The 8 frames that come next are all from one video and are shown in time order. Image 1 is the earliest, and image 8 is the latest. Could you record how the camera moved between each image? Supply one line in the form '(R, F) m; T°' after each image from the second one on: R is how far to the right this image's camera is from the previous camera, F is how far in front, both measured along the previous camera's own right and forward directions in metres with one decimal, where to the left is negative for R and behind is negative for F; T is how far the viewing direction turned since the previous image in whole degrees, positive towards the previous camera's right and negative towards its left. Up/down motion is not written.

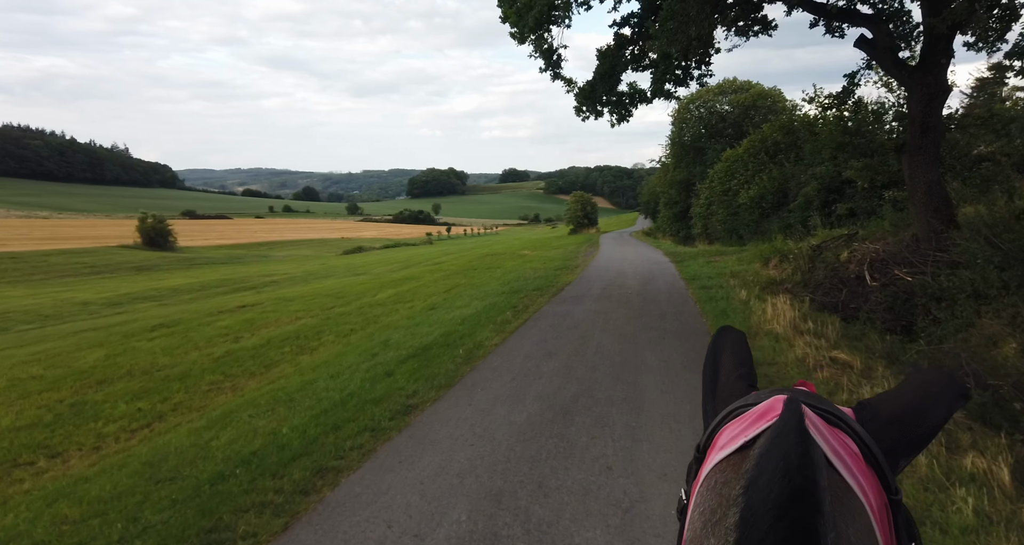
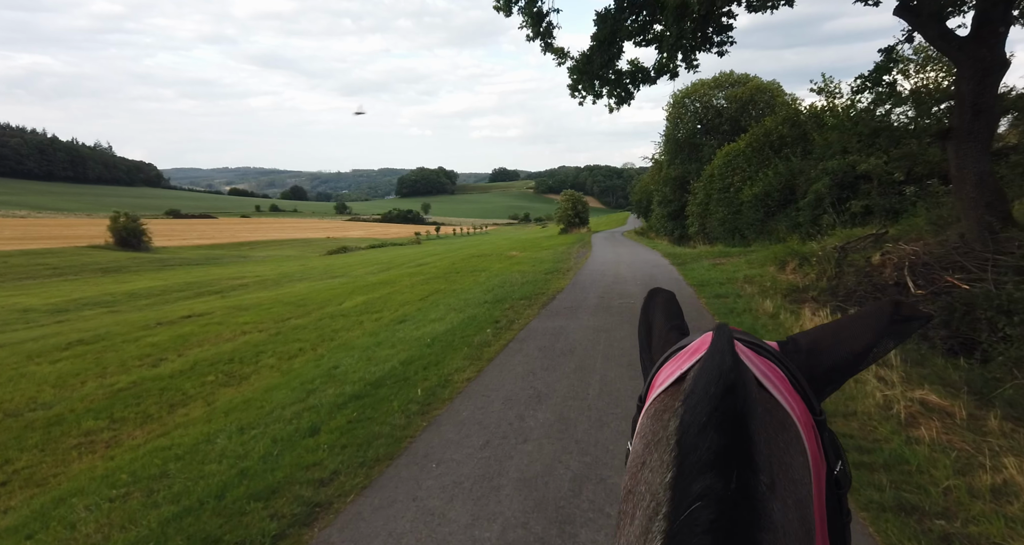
(+0.1, +1.7) m; +1°
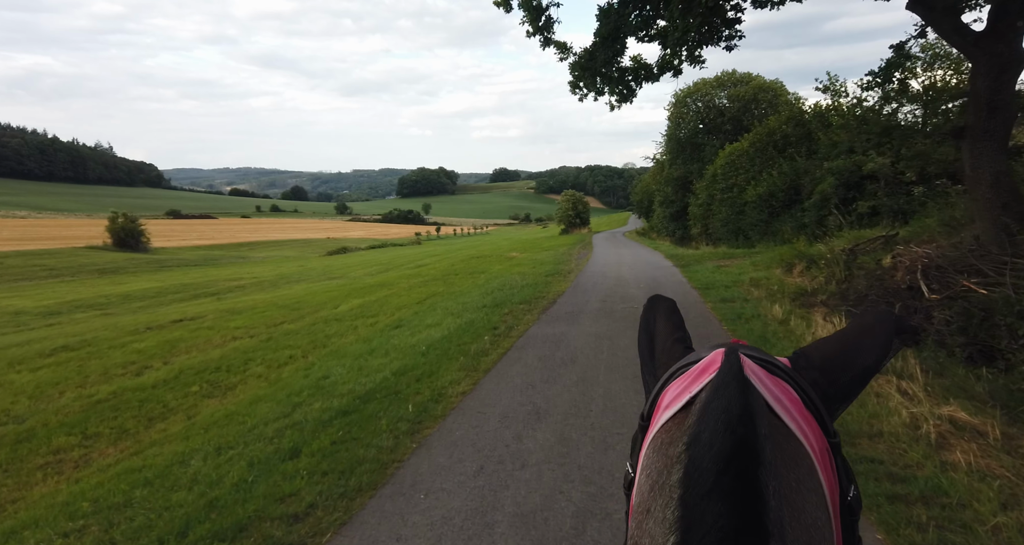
(0.0, +0.3) m; 0°
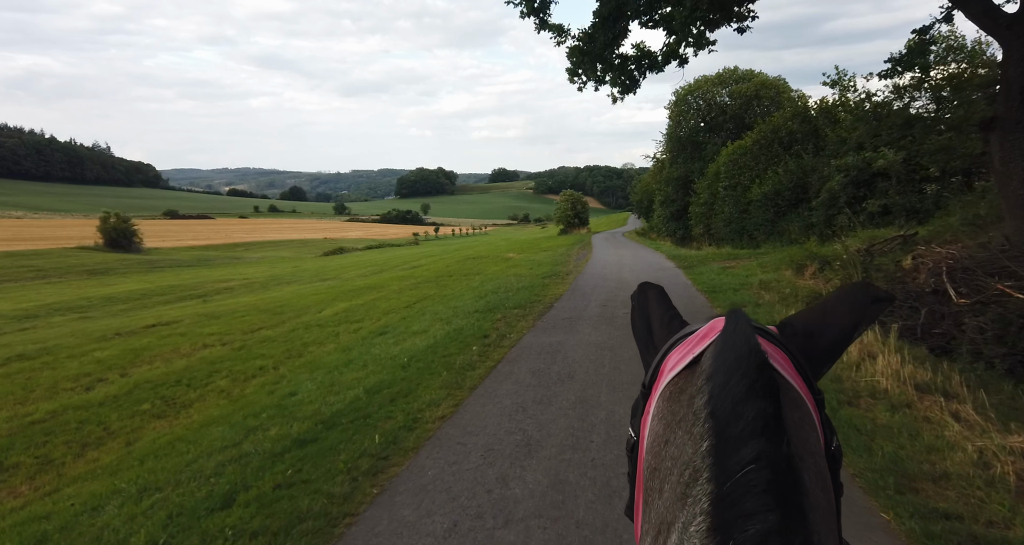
(+0.1, +0.7) m; 0°
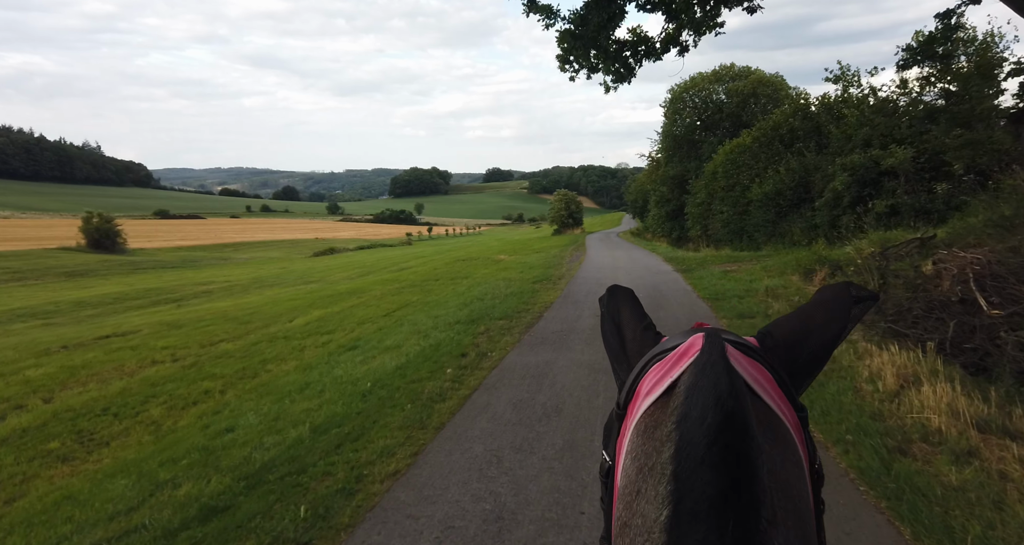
(+0.2, +0.9) m; +1°
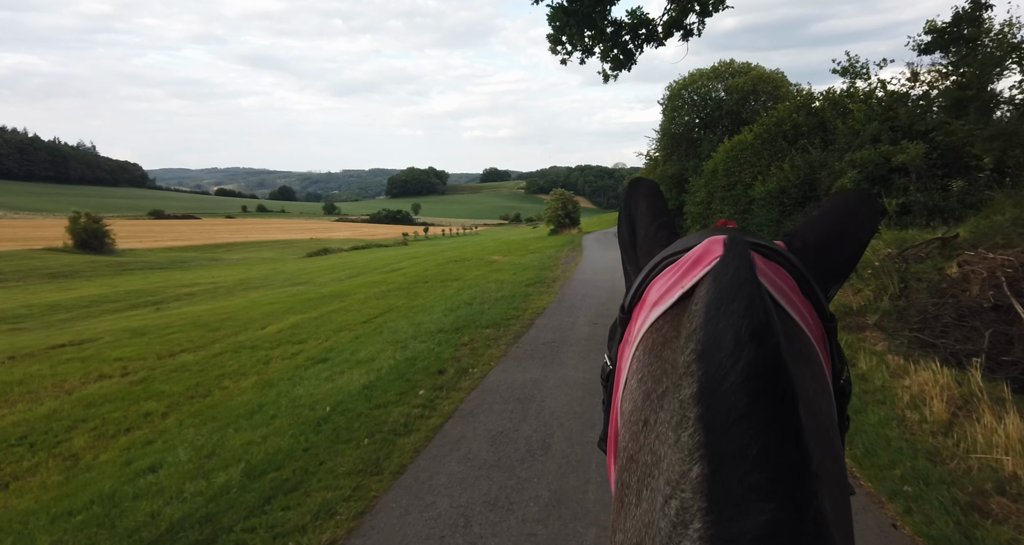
(+0.1, +0.8) m; 0°
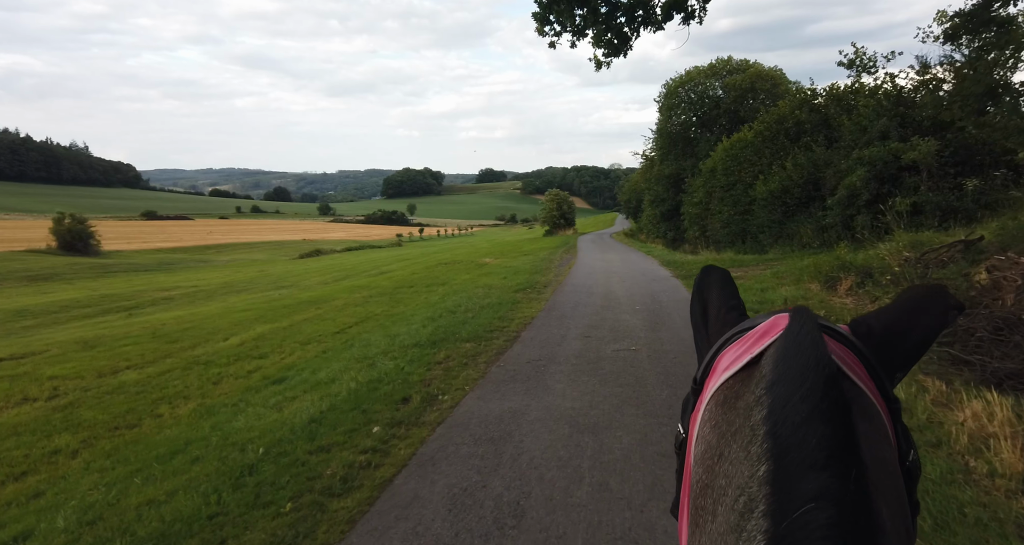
(+0.2, +0.8) m; 0°
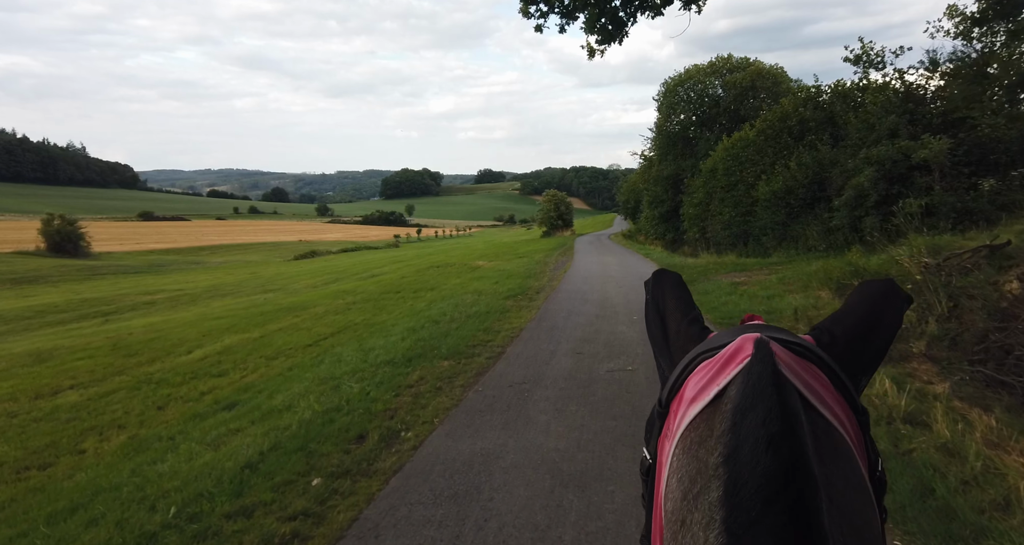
(+0.2, +0.7) m; 0°
